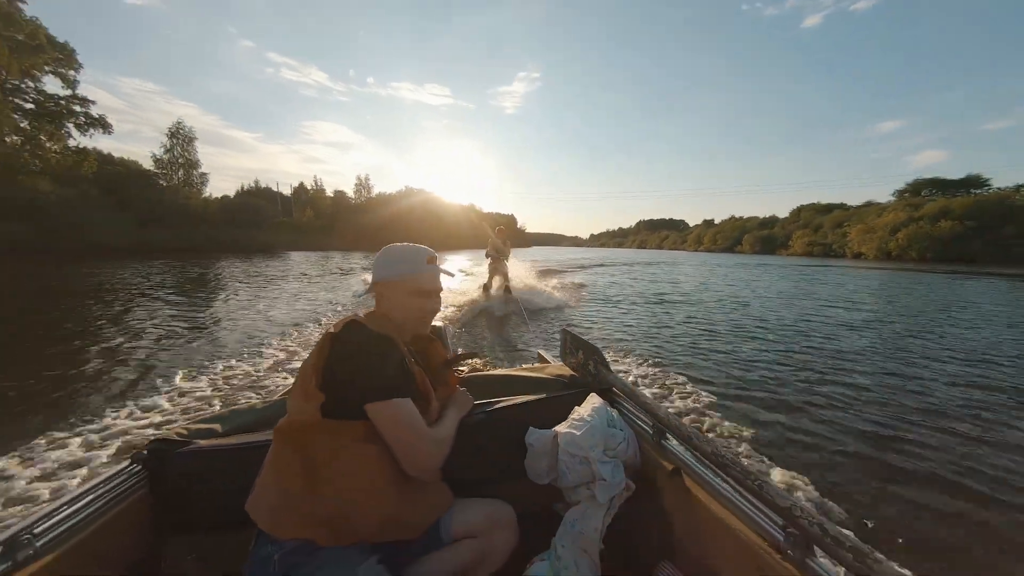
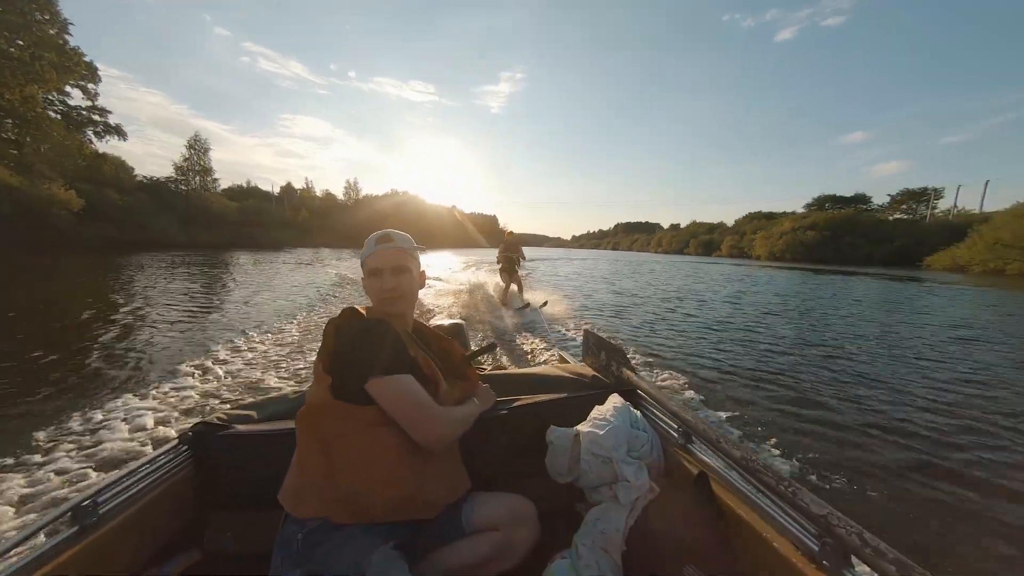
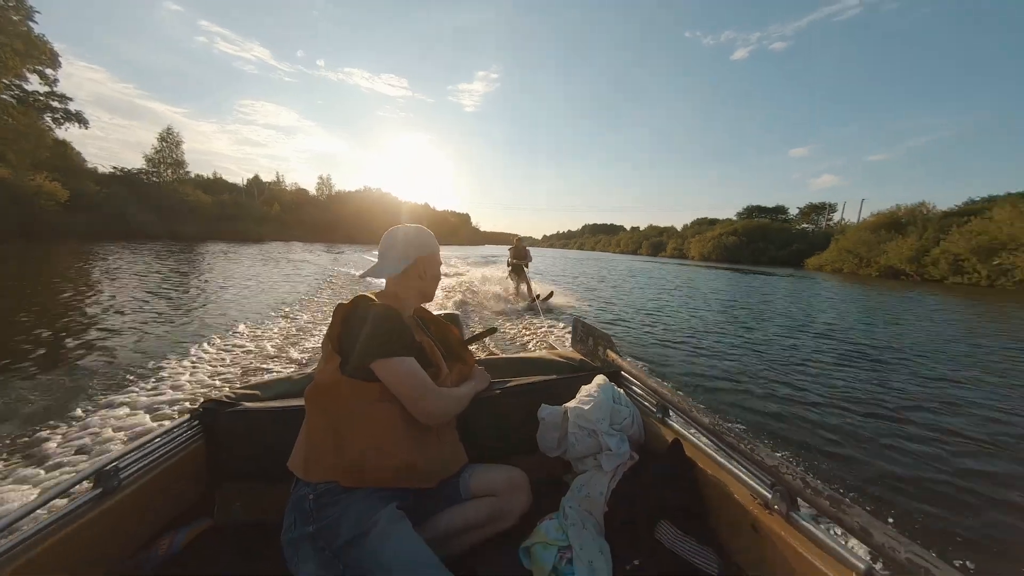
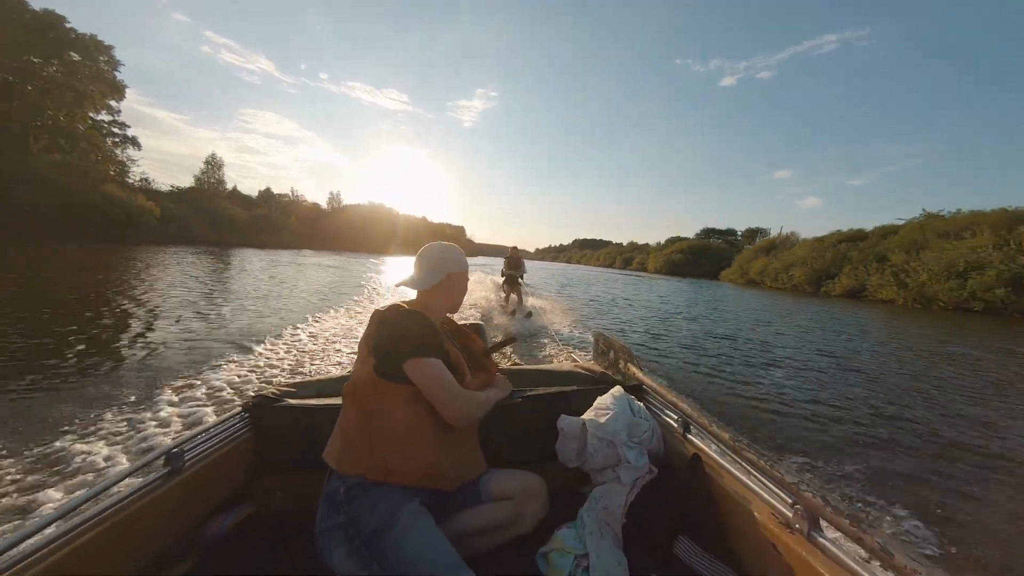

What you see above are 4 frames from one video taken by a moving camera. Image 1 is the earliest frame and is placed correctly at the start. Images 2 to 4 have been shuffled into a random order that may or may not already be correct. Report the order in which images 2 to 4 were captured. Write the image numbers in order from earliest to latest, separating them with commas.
2, 3, 4
